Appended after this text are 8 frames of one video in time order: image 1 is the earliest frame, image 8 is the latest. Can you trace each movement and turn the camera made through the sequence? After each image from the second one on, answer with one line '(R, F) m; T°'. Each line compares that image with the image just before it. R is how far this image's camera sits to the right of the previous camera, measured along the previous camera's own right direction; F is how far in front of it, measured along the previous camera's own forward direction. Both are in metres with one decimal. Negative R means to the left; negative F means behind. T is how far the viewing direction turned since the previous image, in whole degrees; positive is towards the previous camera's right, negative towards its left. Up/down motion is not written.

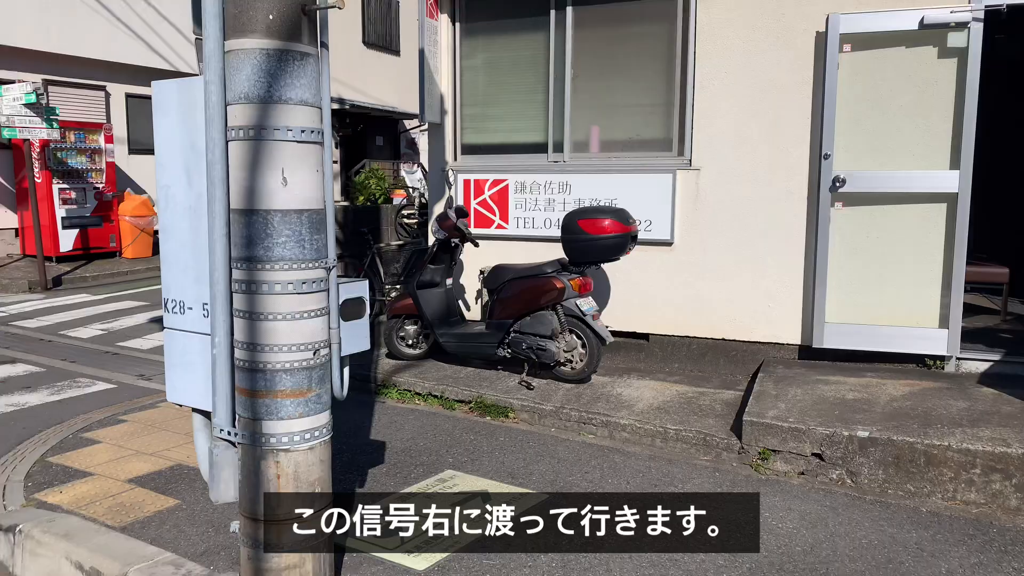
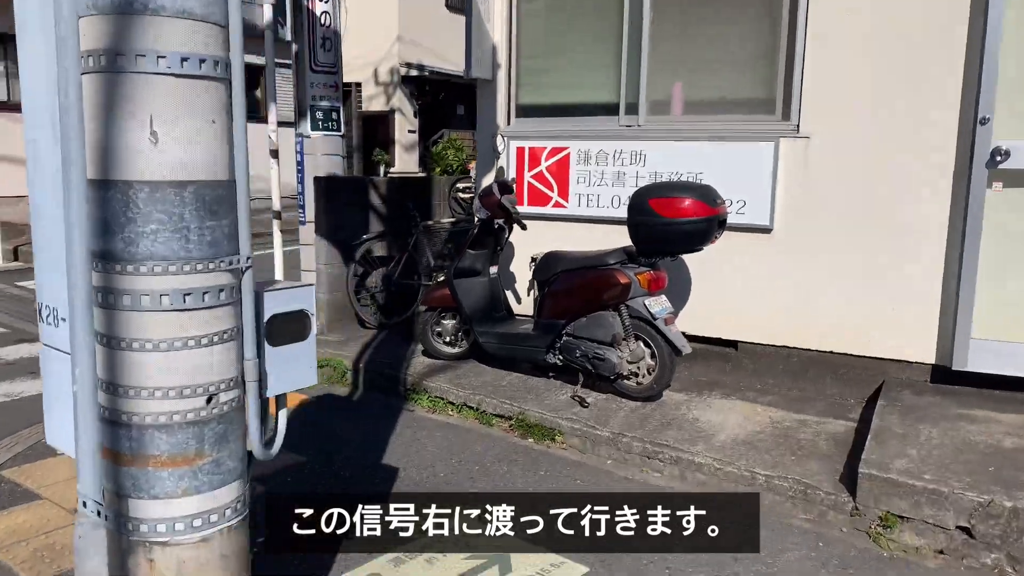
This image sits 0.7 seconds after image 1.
(+0.2, +1.1) m; -6°
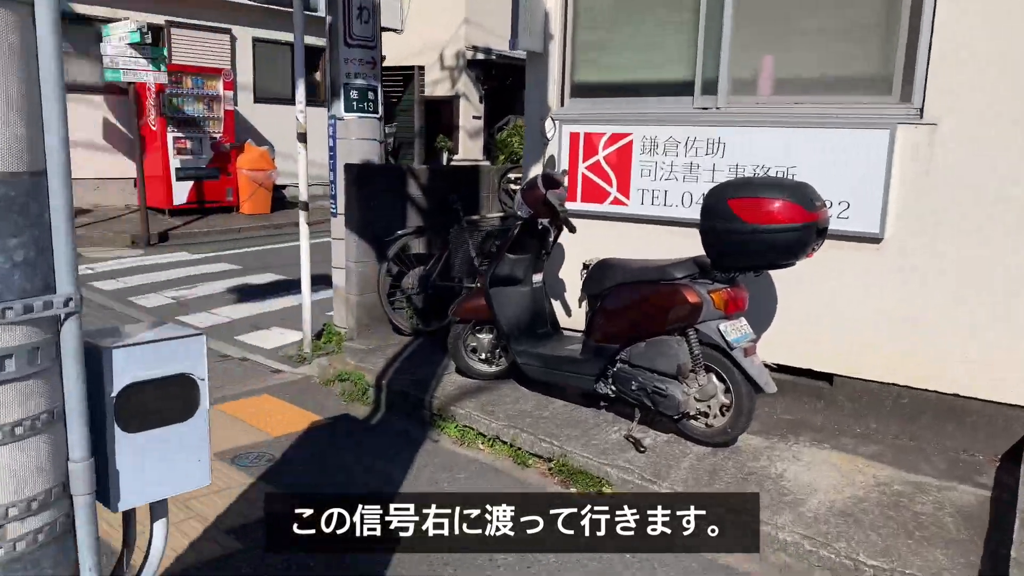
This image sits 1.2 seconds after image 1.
(+0.1, +0.8) m; -5°
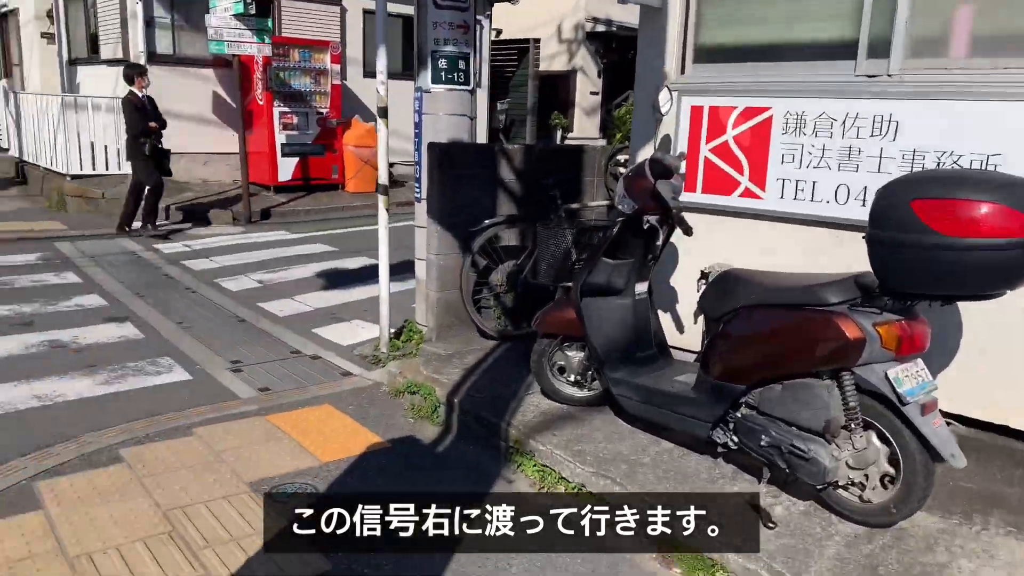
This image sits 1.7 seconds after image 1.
(+0.1, +0.8) m; -8°
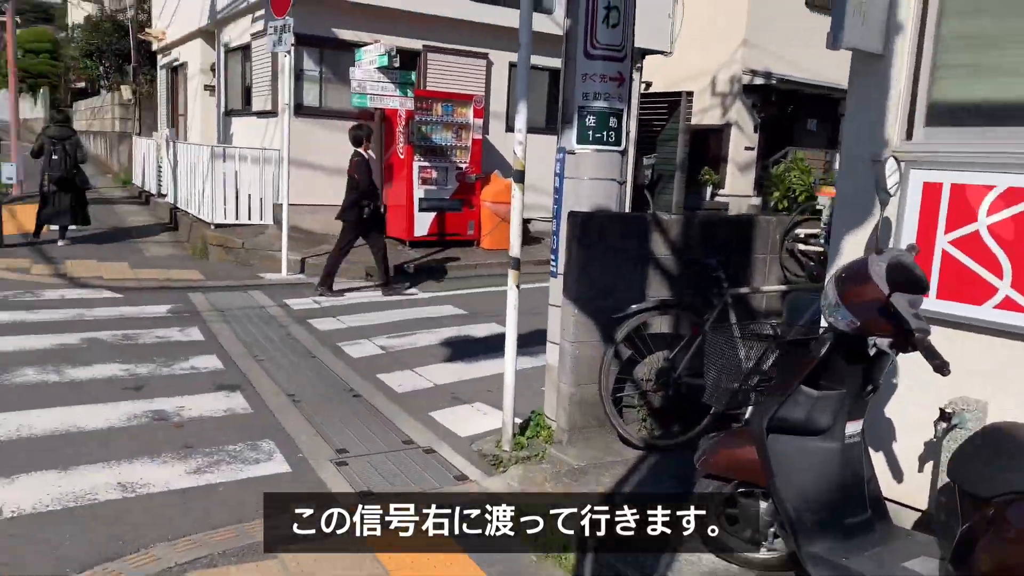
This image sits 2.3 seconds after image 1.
(-0.1, +0.8) m; -10°
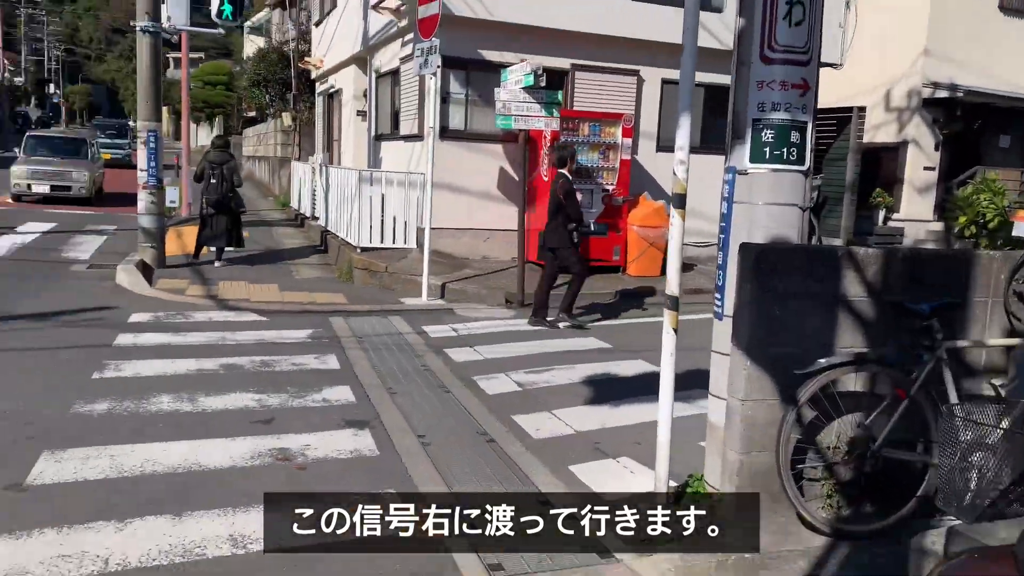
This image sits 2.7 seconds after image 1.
(-0.1, +0.6) m; -10°
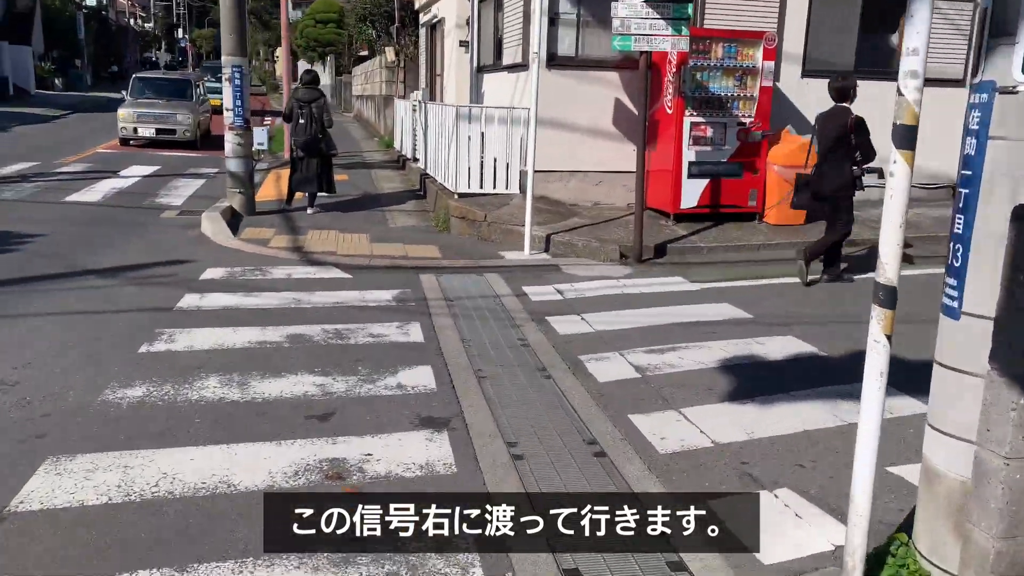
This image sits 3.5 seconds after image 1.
(0.0, +1.3) m; -8°
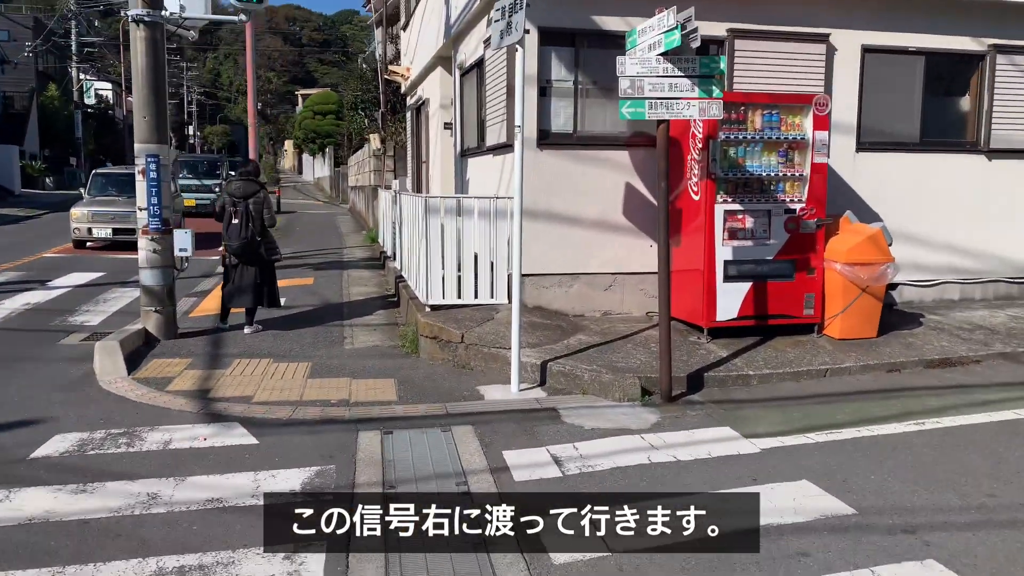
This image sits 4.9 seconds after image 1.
(+0.3, +2.3) m; -1°
